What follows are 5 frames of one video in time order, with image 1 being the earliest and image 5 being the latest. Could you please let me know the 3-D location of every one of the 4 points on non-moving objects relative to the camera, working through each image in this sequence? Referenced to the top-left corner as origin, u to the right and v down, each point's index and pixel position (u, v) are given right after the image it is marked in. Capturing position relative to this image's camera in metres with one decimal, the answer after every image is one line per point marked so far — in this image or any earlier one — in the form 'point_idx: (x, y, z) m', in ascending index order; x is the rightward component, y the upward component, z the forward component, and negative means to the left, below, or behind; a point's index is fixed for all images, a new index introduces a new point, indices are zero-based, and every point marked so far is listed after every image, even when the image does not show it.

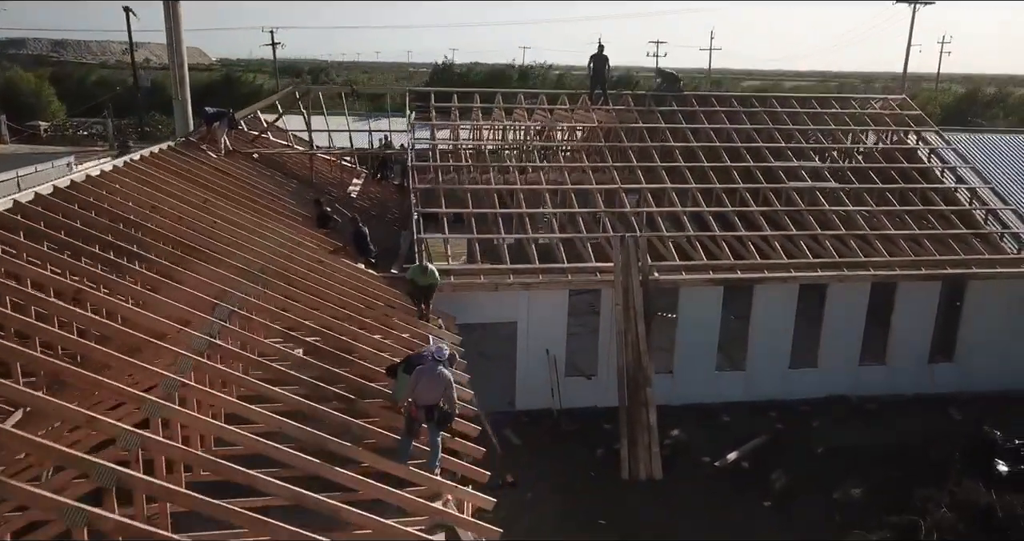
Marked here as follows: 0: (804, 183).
0: (+5.7, +1.7, +15.0) m
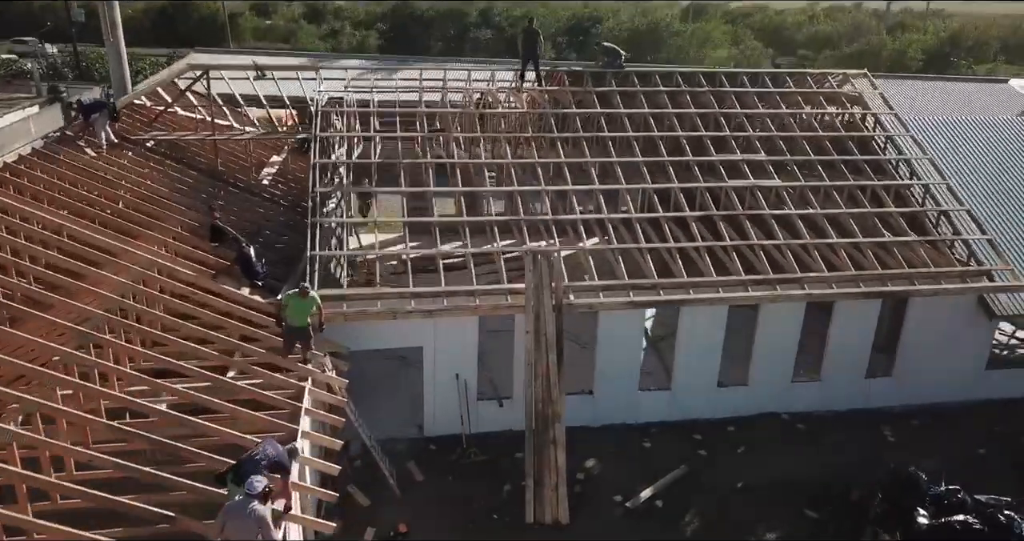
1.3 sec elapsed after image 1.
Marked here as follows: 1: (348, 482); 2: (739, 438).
0: (+4.2, +1.6, +13.9) m
1: (-2.4, -3.1, +11.1) m
2: (+3.8, -2.8, +12.7) m
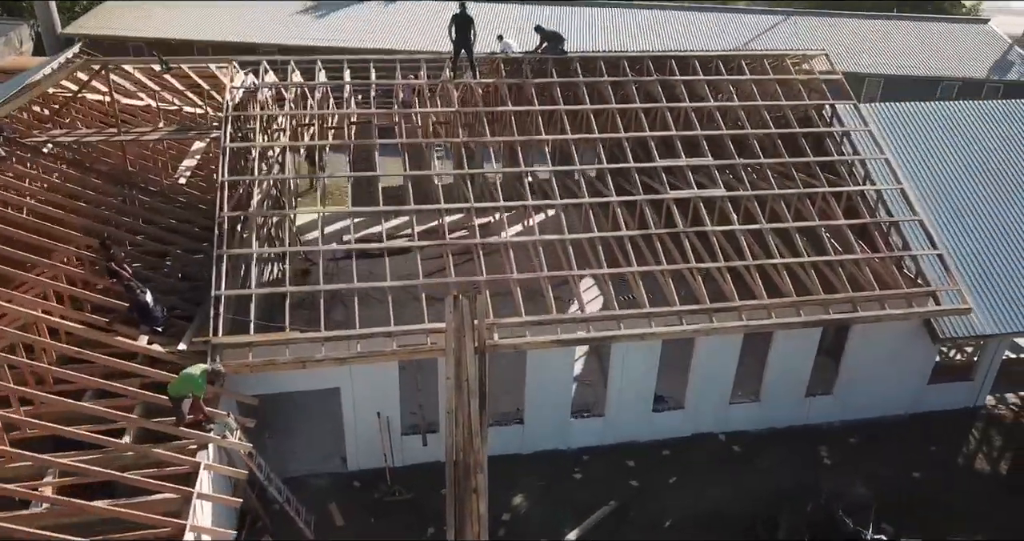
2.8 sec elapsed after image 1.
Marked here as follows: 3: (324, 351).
0: (+3.0, +1.4, +13.1) m
1: (-3.5, -3.7, +10.8) m
2: (+2.6, -3.2, +12.5) m
3: (-2.7, -1.1, +10.7) m
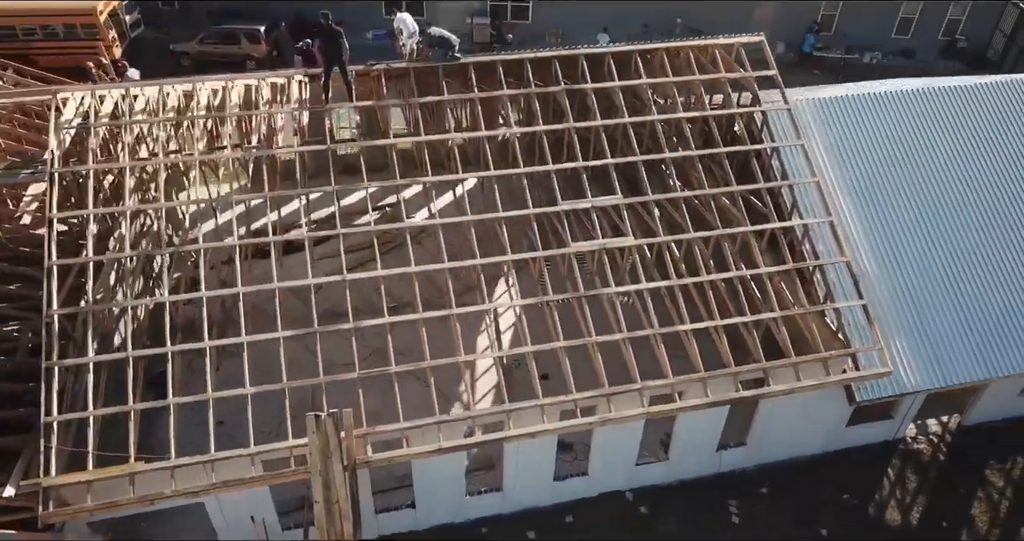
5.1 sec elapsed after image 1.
0: (+1.2, +0.4, +11.6) m
1: (-5.1, -5.2, +10.2) m
2: (+1.0, -4.1, +12.0) m
3: (-4.3, -2.7, +9.6) m
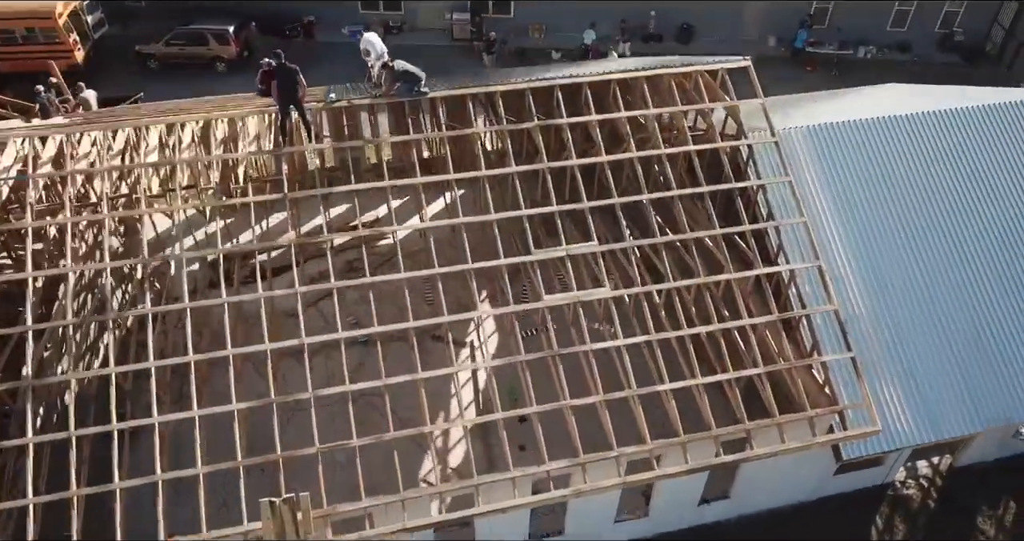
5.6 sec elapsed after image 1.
0: (+0.8, -0.4, +11.0) m
1: (-5.4, -6.1, +9.8) m
2: (+0.6, -4.9, +11.5) m
3: (-4.7, -3.6, +9.1) m
